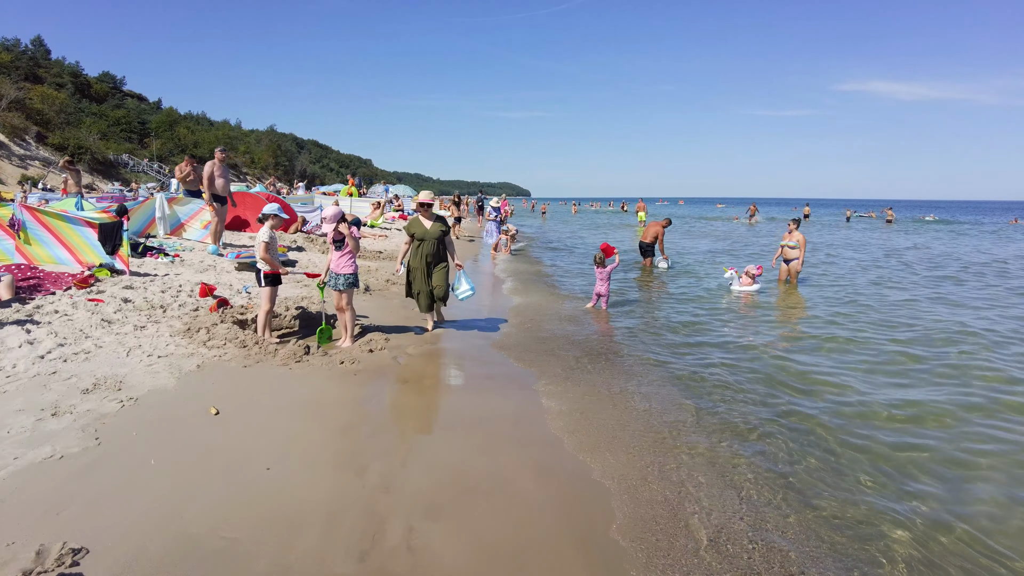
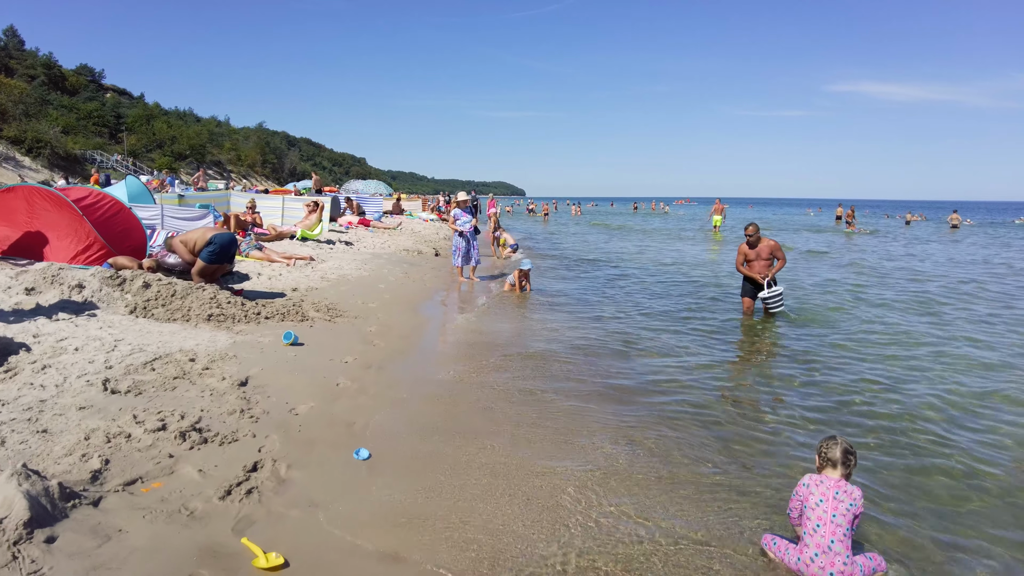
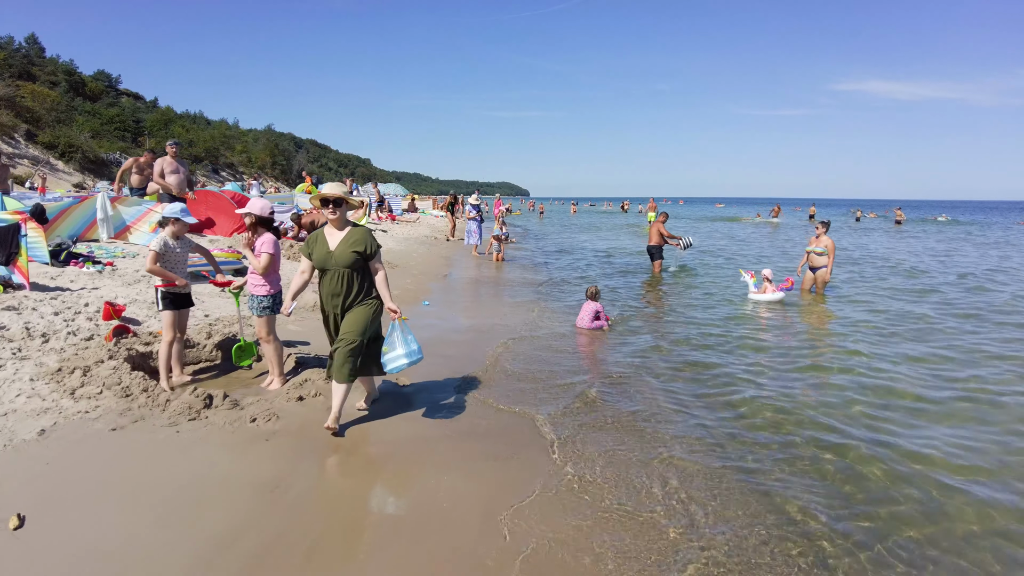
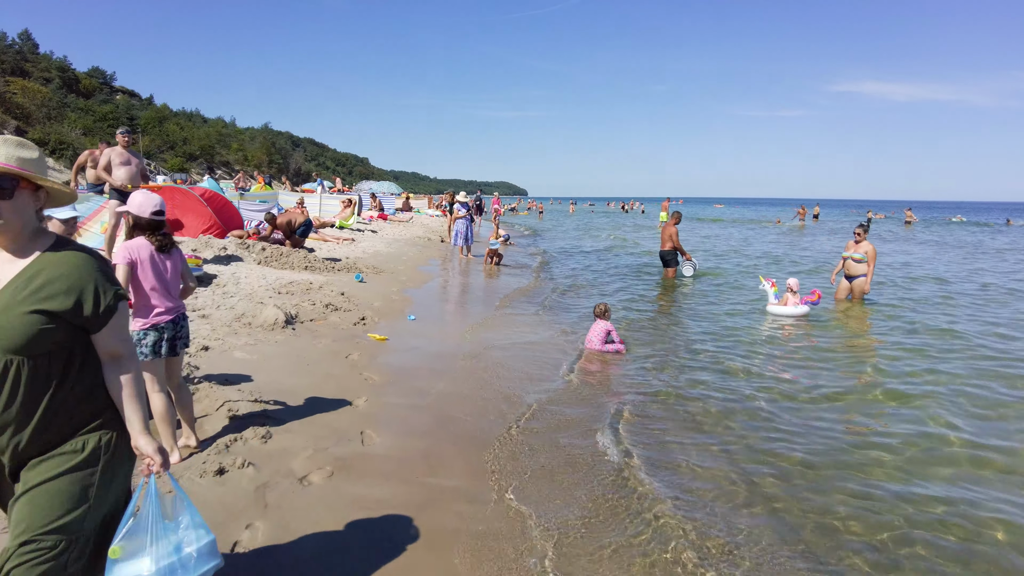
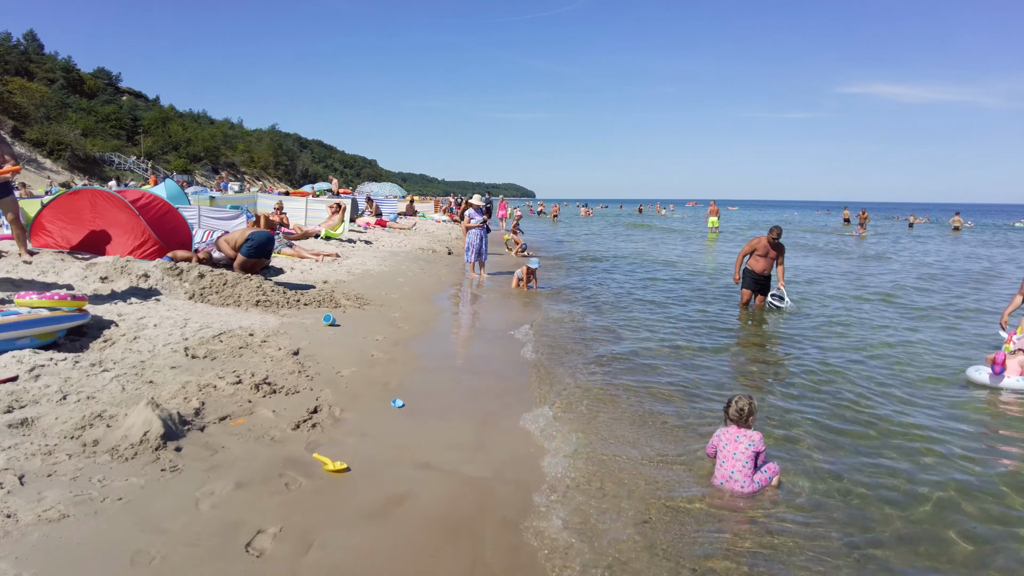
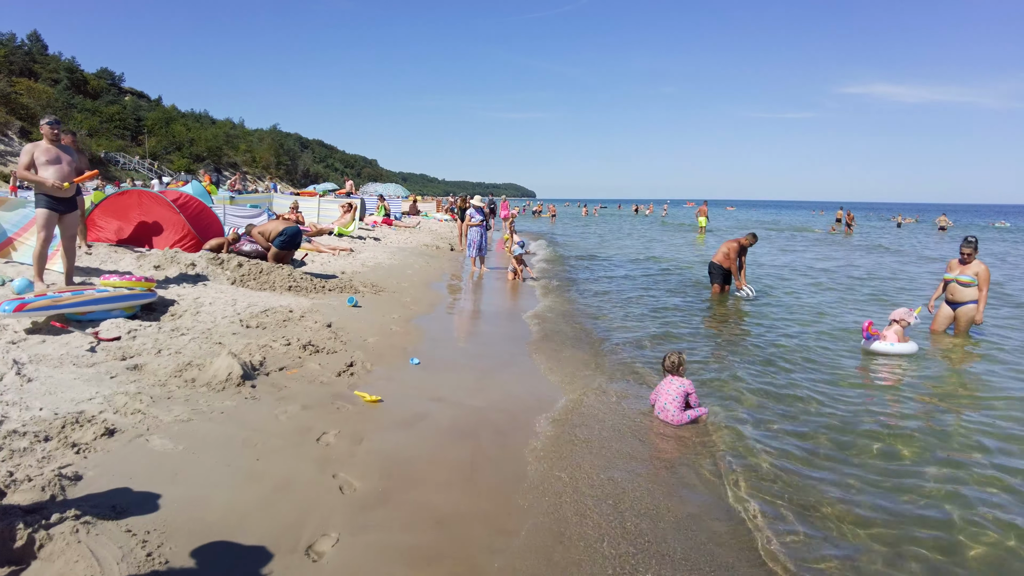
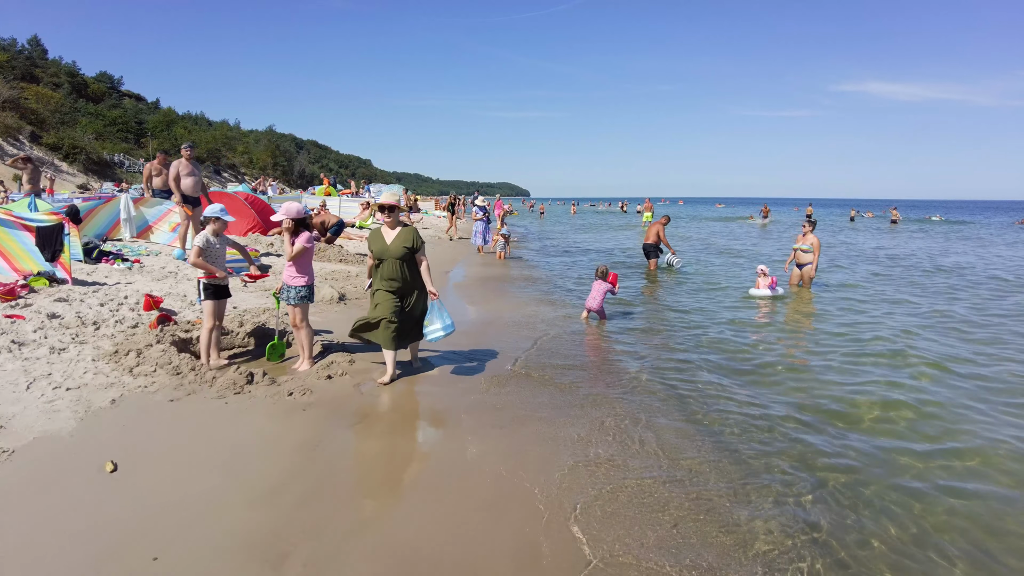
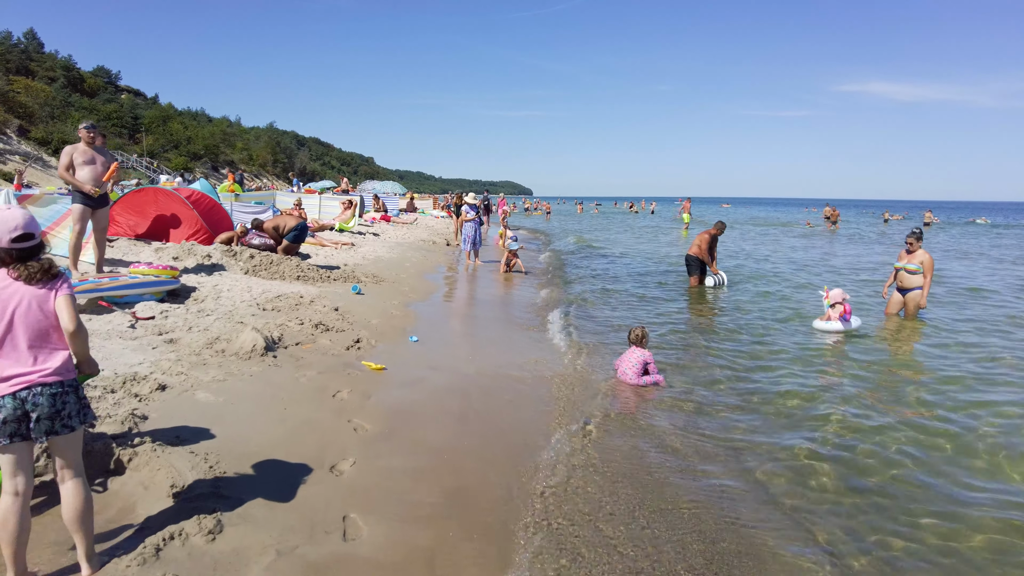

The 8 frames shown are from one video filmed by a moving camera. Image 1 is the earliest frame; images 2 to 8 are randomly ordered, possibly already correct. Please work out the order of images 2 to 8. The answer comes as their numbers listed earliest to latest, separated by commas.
7, 3, 4, 8, 6, 5, 2
